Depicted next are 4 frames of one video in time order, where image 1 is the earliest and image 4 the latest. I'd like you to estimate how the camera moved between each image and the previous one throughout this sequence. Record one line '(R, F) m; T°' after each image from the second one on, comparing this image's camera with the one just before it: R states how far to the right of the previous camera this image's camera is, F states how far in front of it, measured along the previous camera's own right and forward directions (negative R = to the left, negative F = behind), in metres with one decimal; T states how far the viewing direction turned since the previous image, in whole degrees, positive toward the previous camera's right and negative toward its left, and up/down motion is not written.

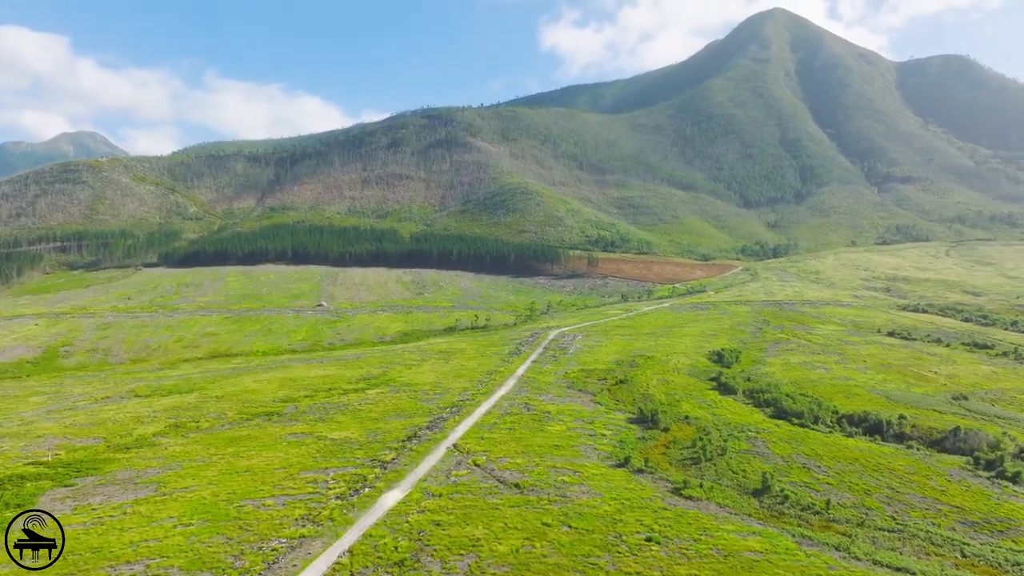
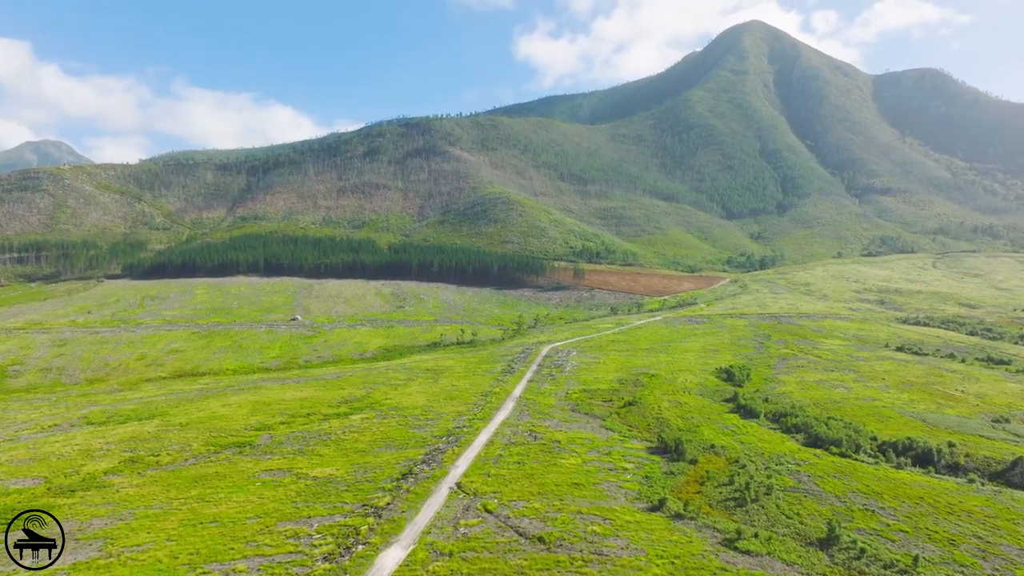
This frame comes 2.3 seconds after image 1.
(-2.4, +5.0) m; +3°
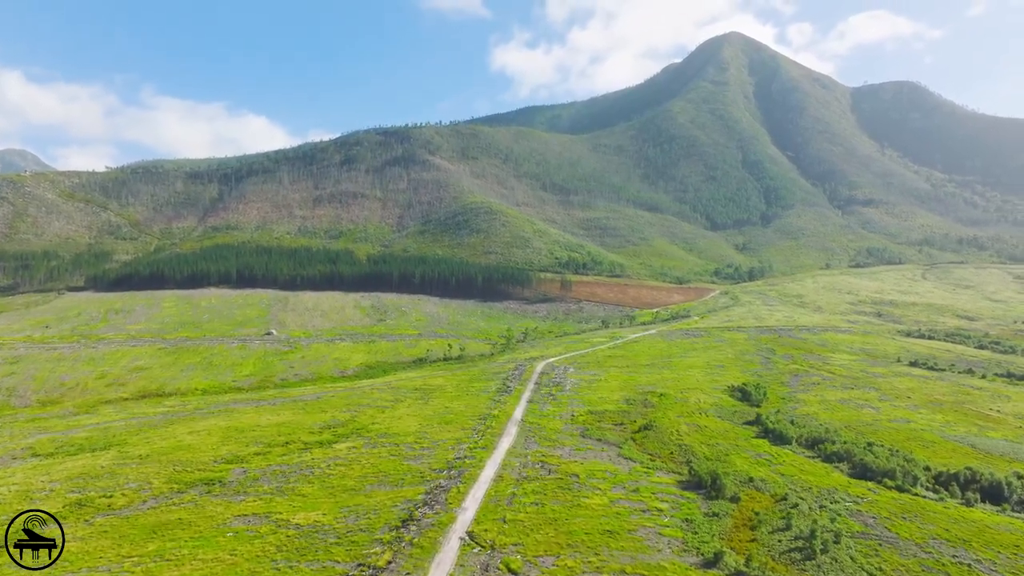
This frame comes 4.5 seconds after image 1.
(-2.6, +5.1) m; +2°
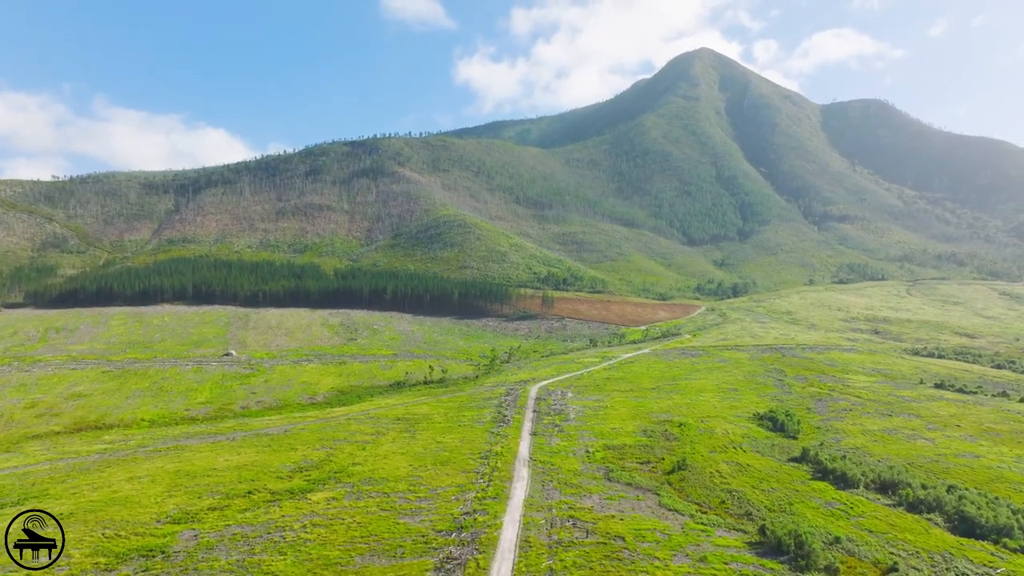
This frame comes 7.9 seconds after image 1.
(-3.9, +7.8) m; +4°
